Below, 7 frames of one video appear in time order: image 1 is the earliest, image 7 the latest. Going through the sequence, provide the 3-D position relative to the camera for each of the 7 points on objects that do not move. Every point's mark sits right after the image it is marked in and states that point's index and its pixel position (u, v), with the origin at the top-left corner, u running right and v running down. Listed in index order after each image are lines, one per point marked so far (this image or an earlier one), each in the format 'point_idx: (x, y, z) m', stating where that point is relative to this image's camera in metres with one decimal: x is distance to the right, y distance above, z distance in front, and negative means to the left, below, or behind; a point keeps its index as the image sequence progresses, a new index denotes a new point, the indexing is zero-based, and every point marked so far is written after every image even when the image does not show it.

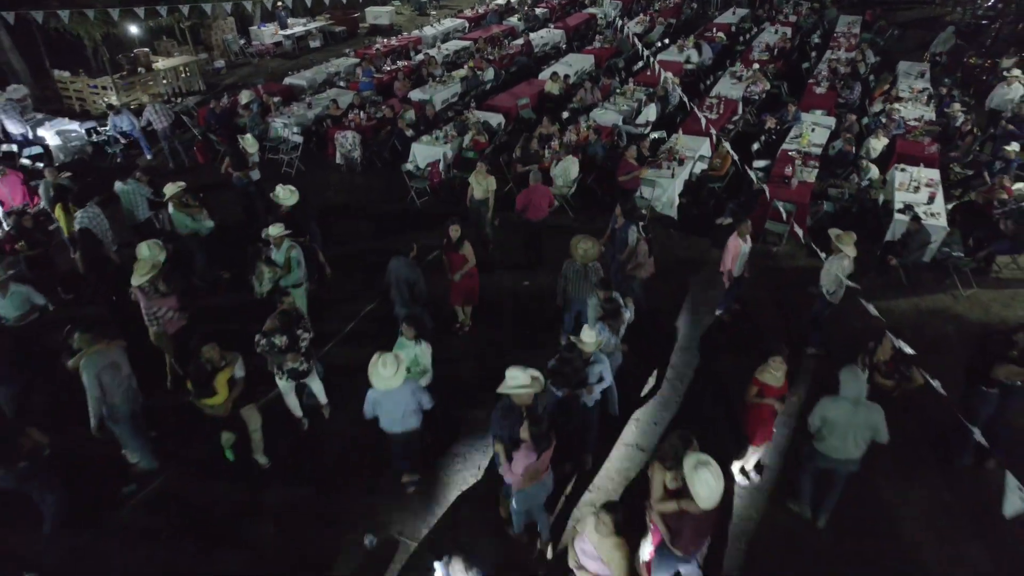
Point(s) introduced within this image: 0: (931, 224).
0: (+5.0, +0.7, +7.1) m
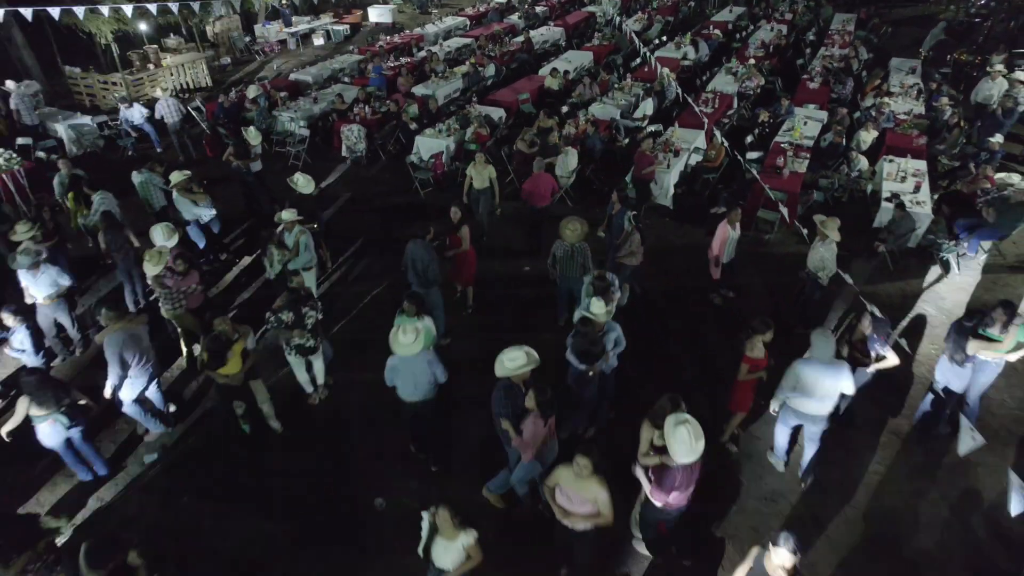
0: (+5.0, +0.9, +7.4) m
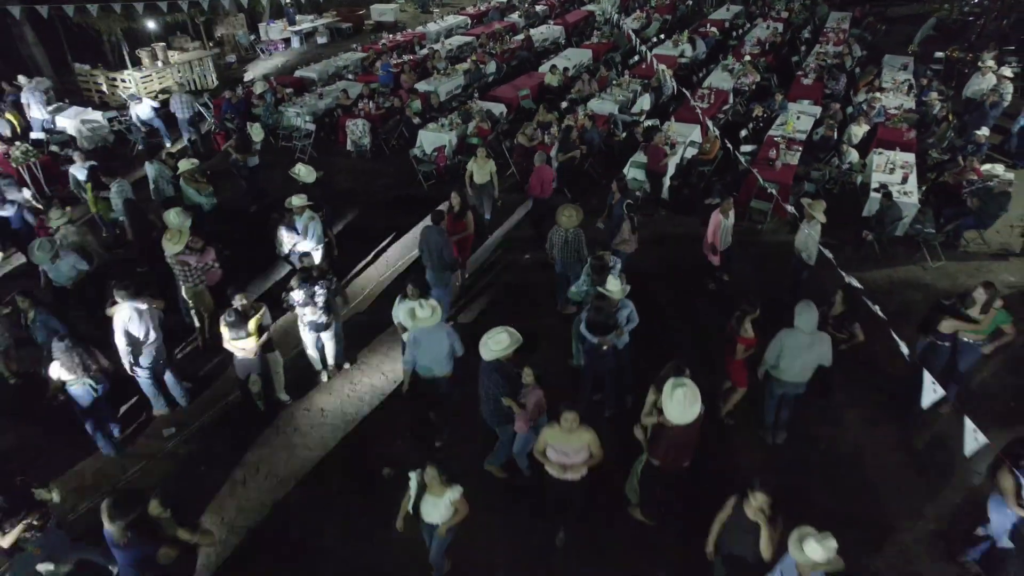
0: (+5.0, +1.1, +7.6) m
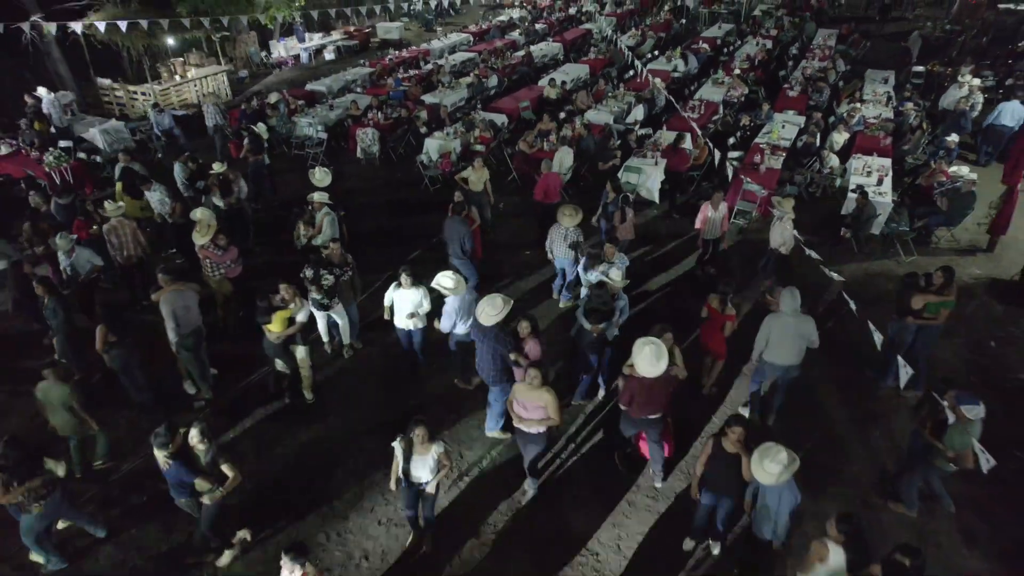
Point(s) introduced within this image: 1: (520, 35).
0: (+5.0, +1.2, +8.2) m
1: (+0.2, +7.9, +18.6) m
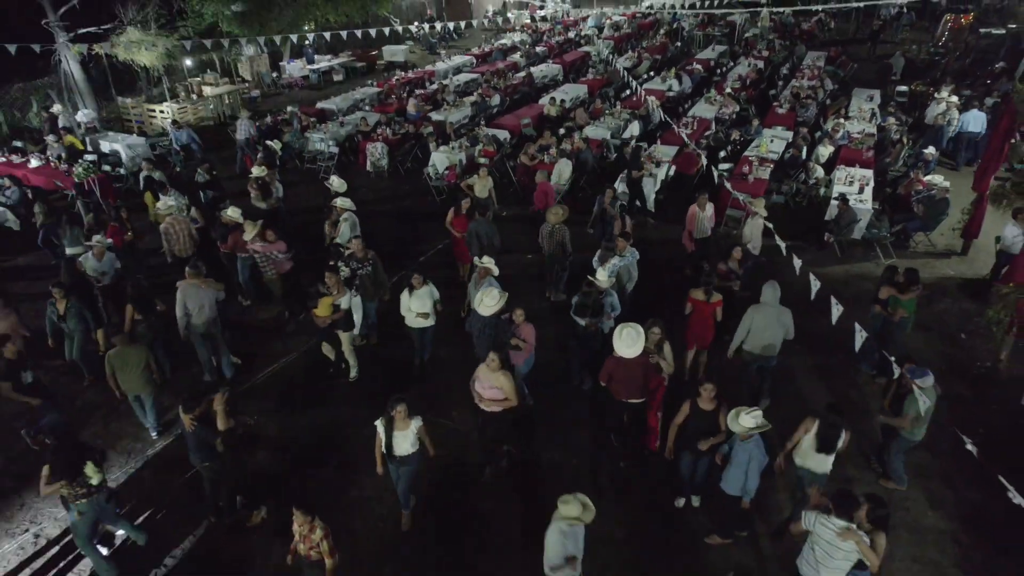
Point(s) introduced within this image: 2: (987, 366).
0: (+5.1, +1.2, +8.7) m
1: (+0.3, +7.5, +19.3) m
2: (+5.0, -0.8, +6.3) m
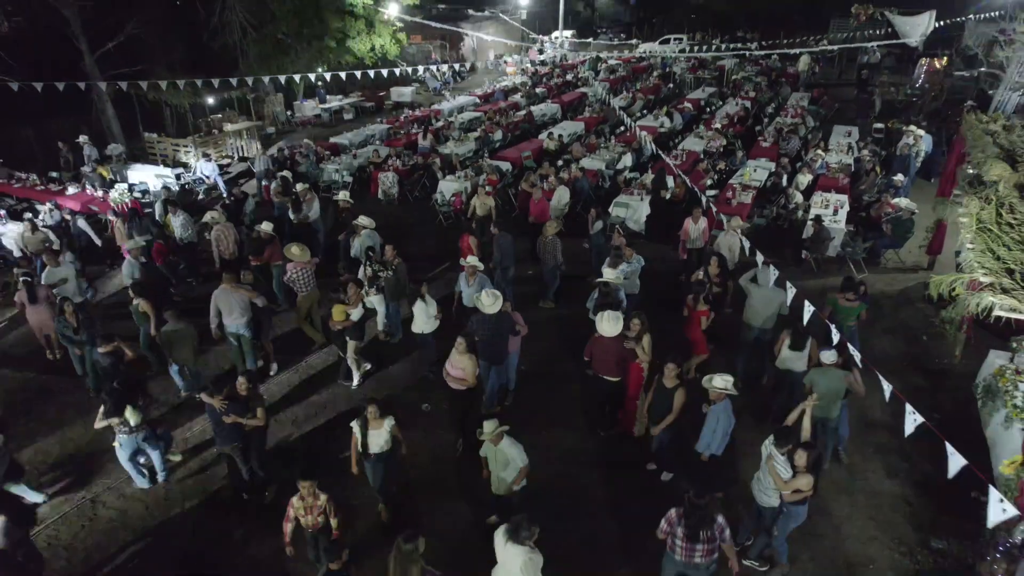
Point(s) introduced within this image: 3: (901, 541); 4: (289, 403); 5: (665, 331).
0: (+5.1, +1.0, +9.5) m
1: (+0.3, +6.5, +20.5) m
2: (+5.1, -0.9, +7.0) m
3: (+3.2, -2.1, +4.9) m
4: (-2.6, -1.3, +7.0) m
5: (+2.1, -0.6, +8.3) m
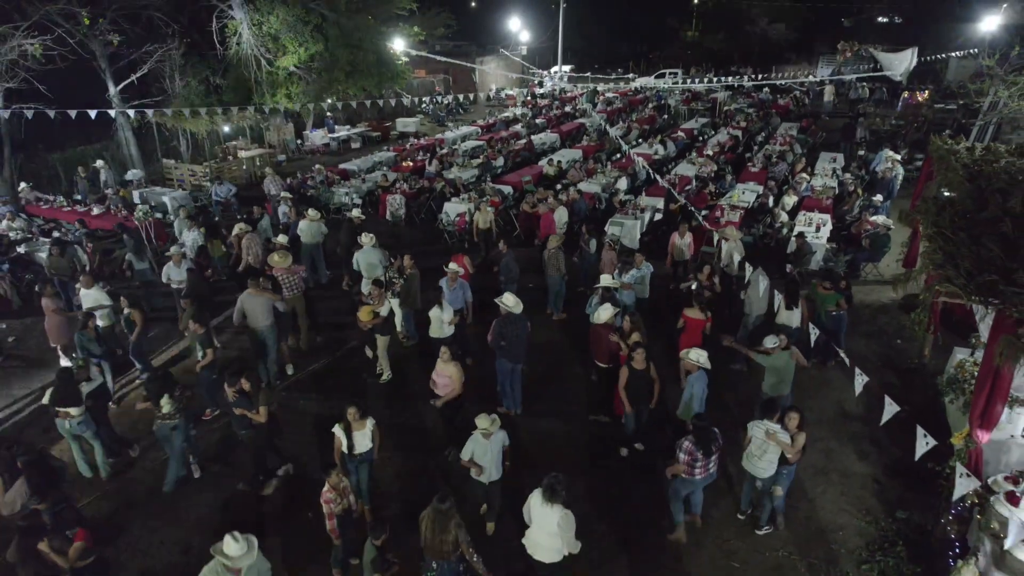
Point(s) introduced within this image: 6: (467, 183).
0: (+5.1, +0.8, +10.2) m
1: (+0.4, +5.8, +21.4) m
2: (+5.1, -0.9, +7.5) m
3: (+3.2, -2.0, +5.4) m
4: (-2.6, -1.4, +7.5) m
5: (+2.1, -0.7, +8.8) m
6: (-1.2, +2.6, +15.0) m
